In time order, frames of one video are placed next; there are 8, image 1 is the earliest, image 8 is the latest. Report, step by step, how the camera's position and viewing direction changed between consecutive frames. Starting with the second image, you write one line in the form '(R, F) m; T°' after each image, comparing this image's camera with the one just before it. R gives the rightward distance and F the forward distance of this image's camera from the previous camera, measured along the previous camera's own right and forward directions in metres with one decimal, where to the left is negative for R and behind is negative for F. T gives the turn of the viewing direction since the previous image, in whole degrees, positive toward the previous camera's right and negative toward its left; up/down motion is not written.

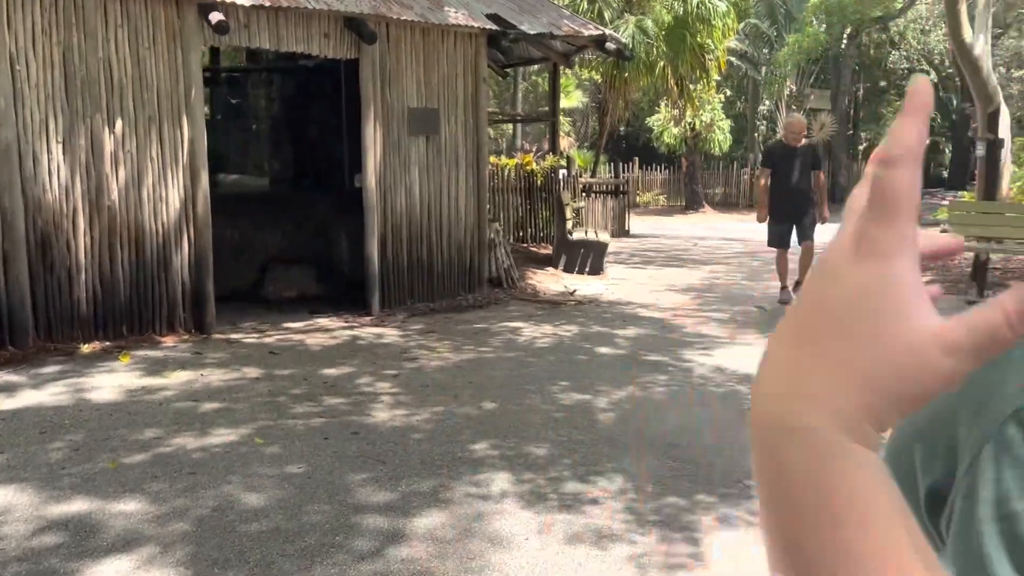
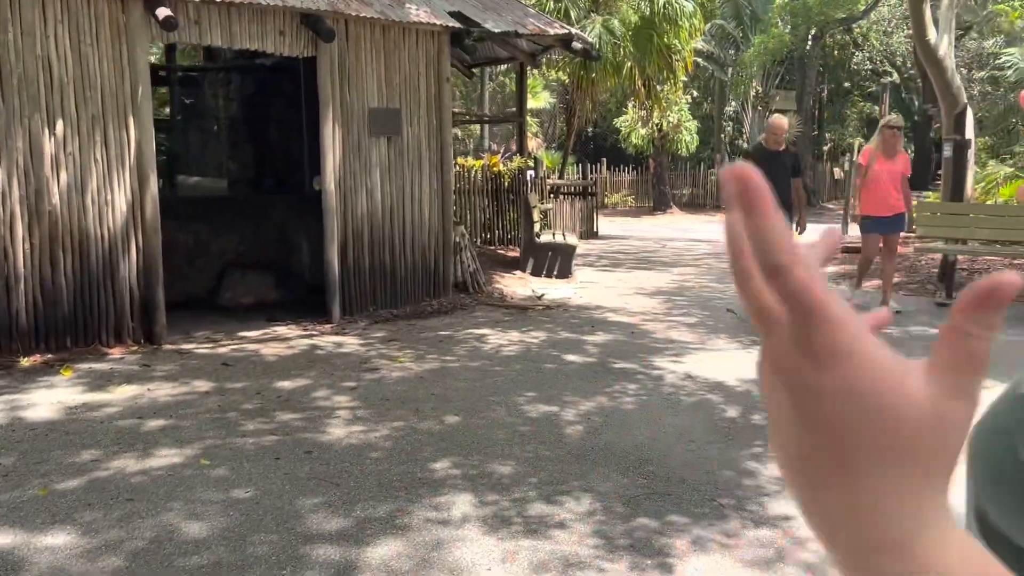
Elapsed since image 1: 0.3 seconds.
(0.0, +0.2) m; +2°
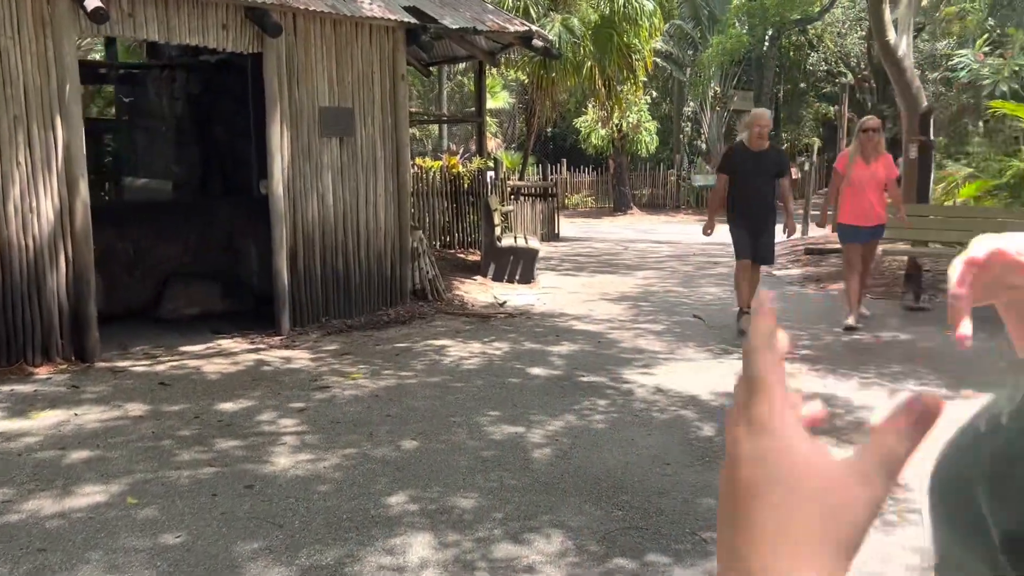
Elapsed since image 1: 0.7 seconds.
(0.0, +0.4) m; +3°
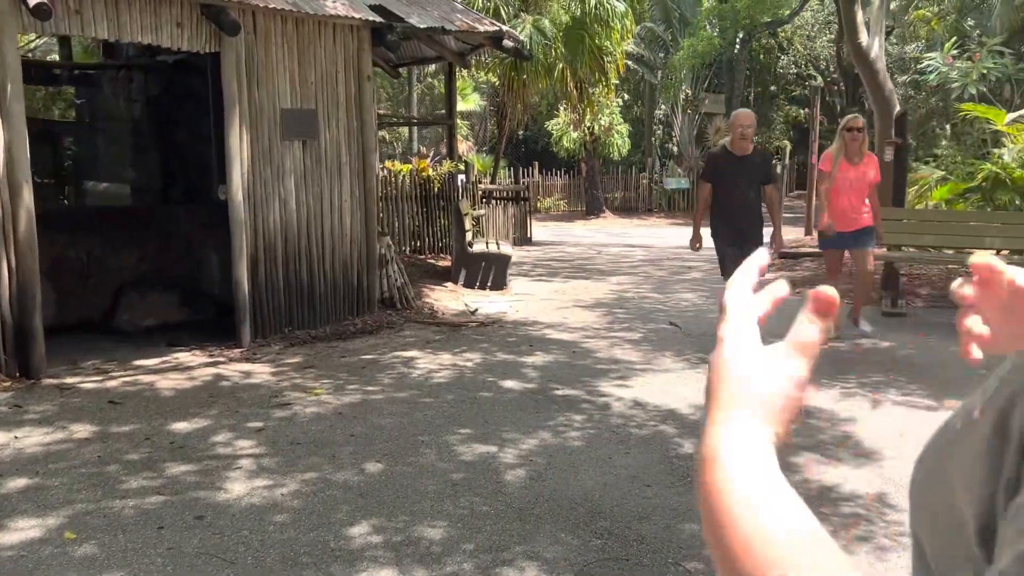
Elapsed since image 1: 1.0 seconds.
(0.0, +0.2) m; +2°
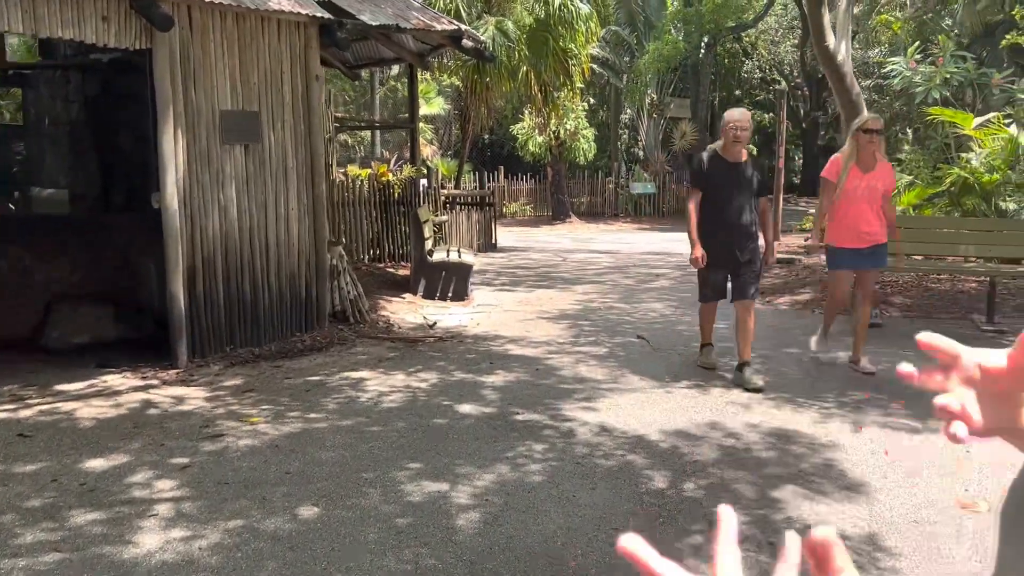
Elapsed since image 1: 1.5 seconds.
(+0.1, +0.4) m; +2°
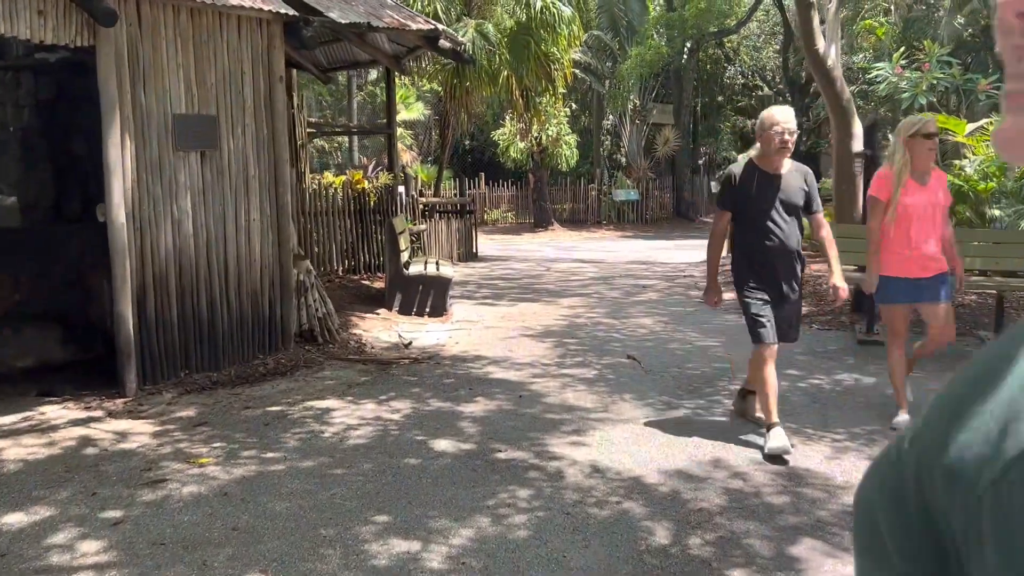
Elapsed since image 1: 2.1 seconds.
(0.0, +0.5) m; +1°
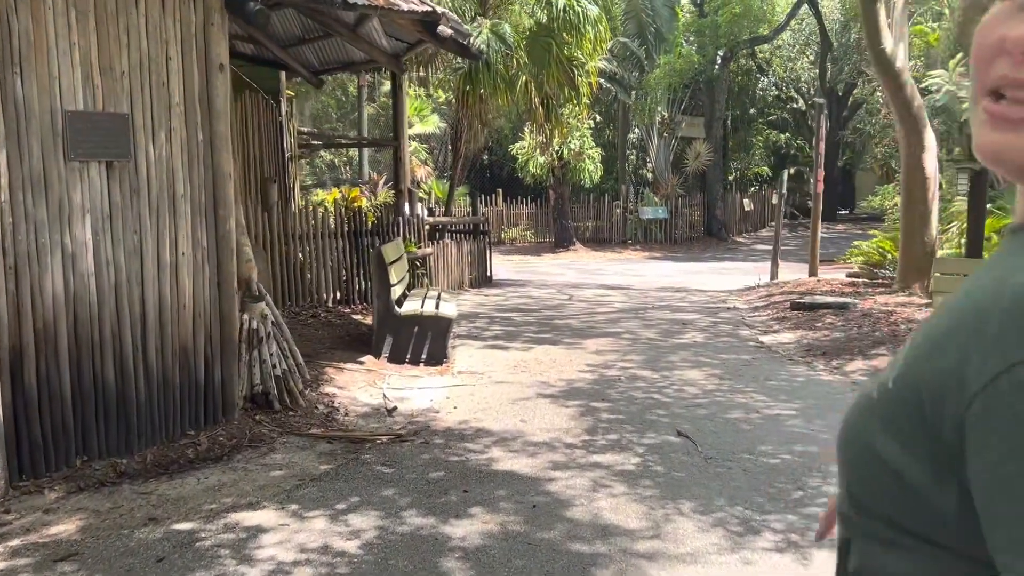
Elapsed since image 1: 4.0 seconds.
(0.0, +1.7) m; -1°
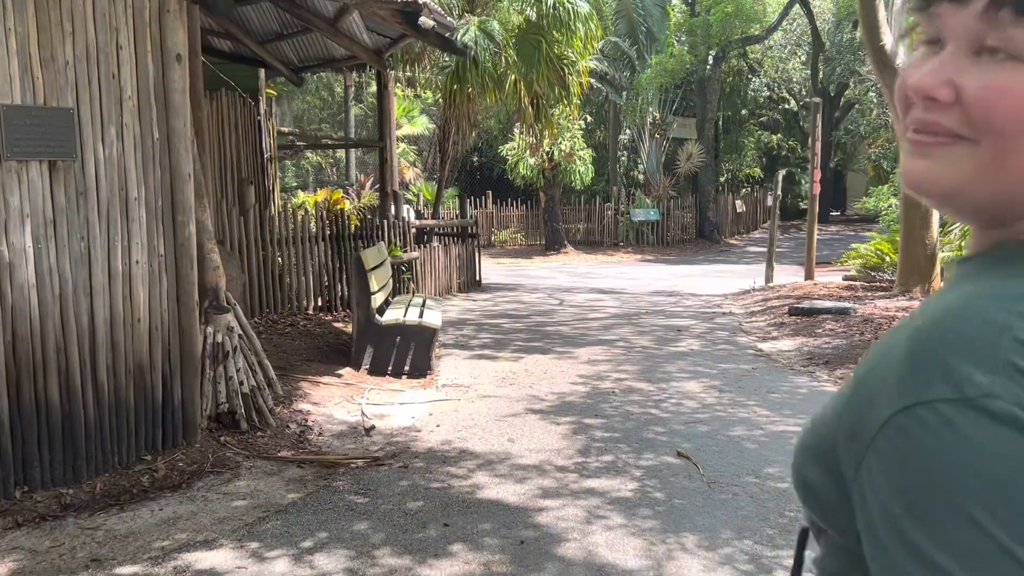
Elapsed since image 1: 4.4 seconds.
(0.0, +0.4) m; +1°
